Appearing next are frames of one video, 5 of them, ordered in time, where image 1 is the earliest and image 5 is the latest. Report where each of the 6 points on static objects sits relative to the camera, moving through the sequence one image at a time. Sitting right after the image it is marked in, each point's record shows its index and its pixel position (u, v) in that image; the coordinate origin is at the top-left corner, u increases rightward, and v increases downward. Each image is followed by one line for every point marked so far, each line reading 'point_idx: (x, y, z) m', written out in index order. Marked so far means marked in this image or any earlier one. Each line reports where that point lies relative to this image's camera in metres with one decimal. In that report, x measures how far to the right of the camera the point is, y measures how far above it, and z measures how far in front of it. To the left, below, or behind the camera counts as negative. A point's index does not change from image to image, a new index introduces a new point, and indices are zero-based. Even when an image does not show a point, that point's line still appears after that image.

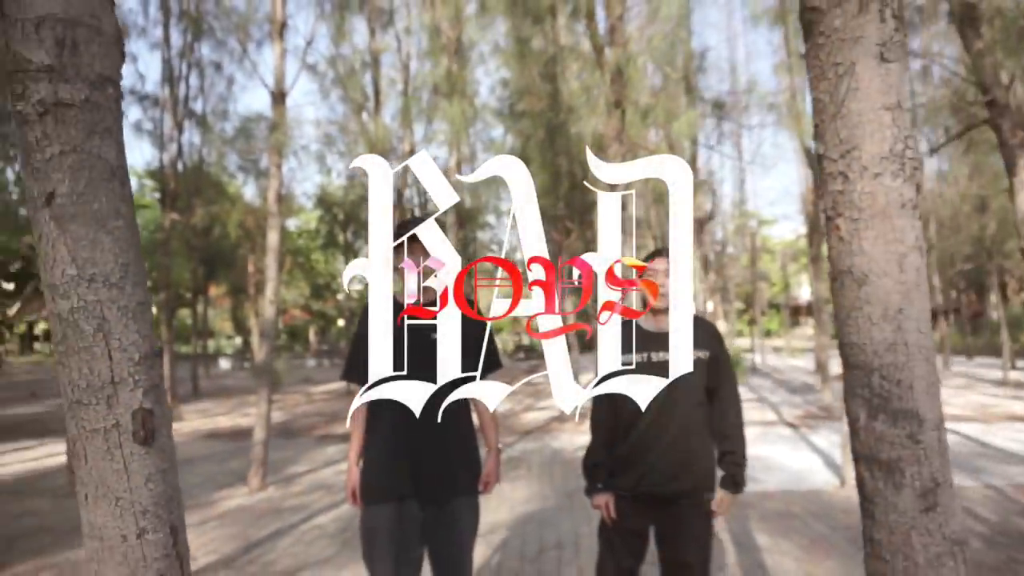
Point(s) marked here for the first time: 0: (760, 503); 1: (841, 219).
0: (+1.9, -1.7, +6.3) m
1: (+0.6, +0.1, +1.5) m
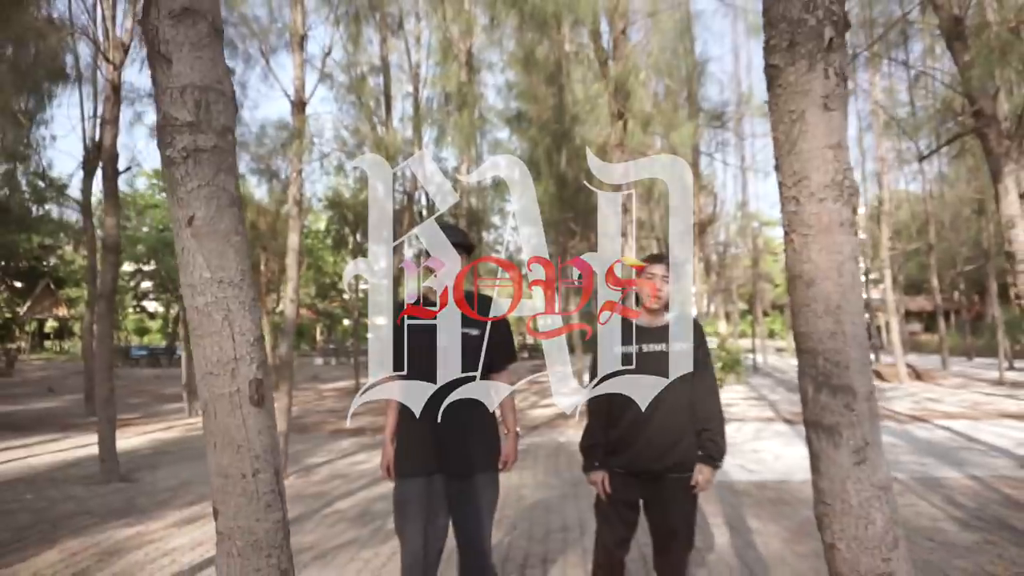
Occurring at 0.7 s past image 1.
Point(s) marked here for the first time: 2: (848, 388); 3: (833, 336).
0: (+2.0, -1.7, +6.6) m
1: (+0.7, +0.1, +1.9) m
2: (+0.8, -0.2, +1.8) m
3: (+0.7, -0.1, +1.8) m
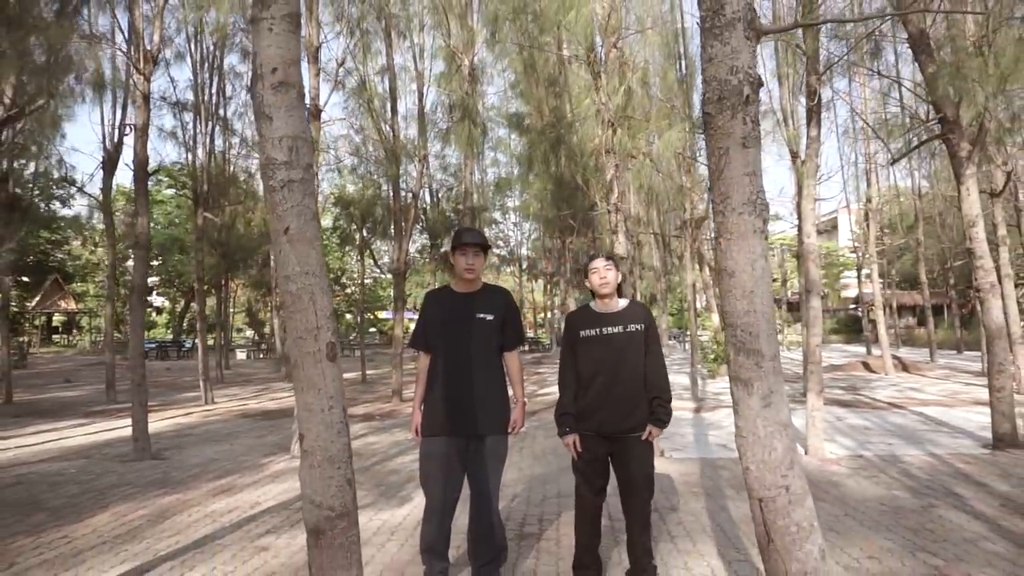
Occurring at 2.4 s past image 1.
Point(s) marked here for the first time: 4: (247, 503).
0: (+2.0, -1.6, +7.3) m
1: (+0.7, +0.2, +2.6) m
2: (+0.8, -0.2, +2.5) m
3: (+0.7, -0.1, +2.5) m
4: (-2.0, -1.6, +6.1) m
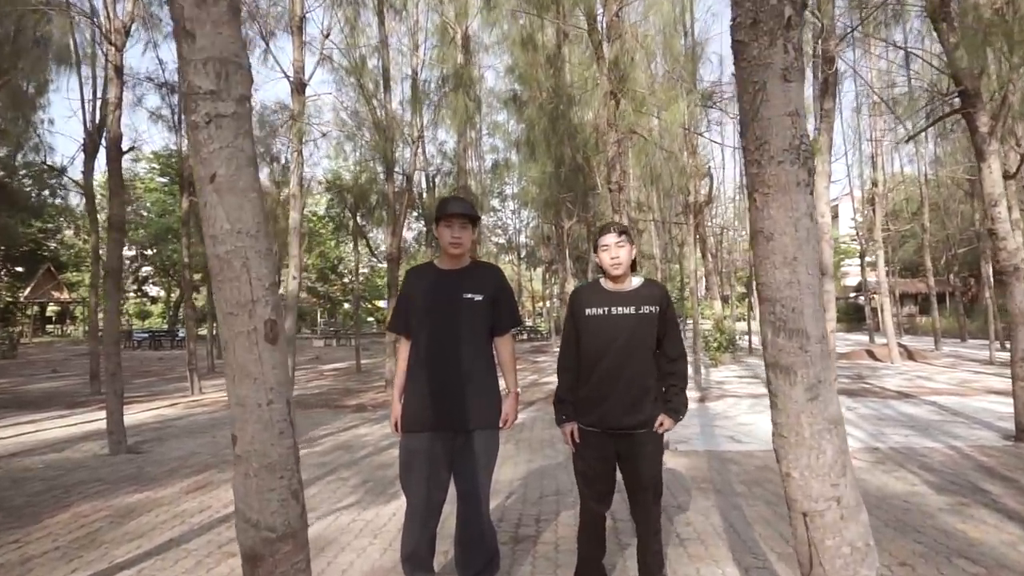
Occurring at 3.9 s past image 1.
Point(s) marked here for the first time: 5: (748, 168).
0: (+2.0, -1.5, +6.9) m
1: (+0.6, +0.2, +2.1) m
2: (+0.7, -0.1, +2.0) m
3: (+0.7, 0.0, +2.0) m
4: (-2.1, -1.5, +5.7) m
5: (+0.6, +0.3, +2.1) m
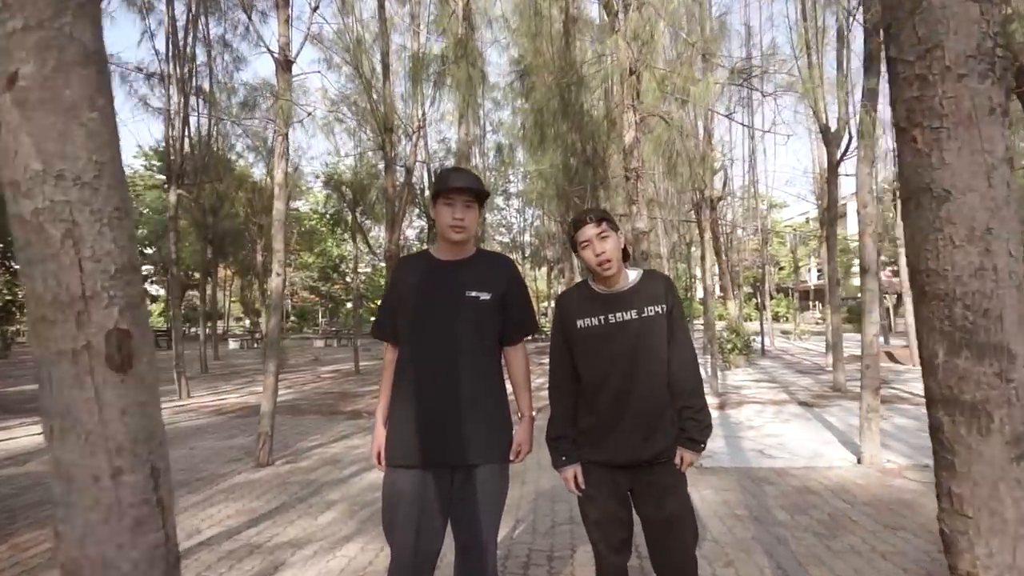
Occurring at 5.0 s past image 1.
0: (+2.0, -1.5, +6.1) m
1: (+0.7, +0.3, +1.3) m
2: (+0.8, -0.1, +1.3) m
3: (+0.7, 0.0, +1.3) m
4: (-2.0, -1.5, +4.9) m
5: (+0.6, +0.3, +1.3) m
